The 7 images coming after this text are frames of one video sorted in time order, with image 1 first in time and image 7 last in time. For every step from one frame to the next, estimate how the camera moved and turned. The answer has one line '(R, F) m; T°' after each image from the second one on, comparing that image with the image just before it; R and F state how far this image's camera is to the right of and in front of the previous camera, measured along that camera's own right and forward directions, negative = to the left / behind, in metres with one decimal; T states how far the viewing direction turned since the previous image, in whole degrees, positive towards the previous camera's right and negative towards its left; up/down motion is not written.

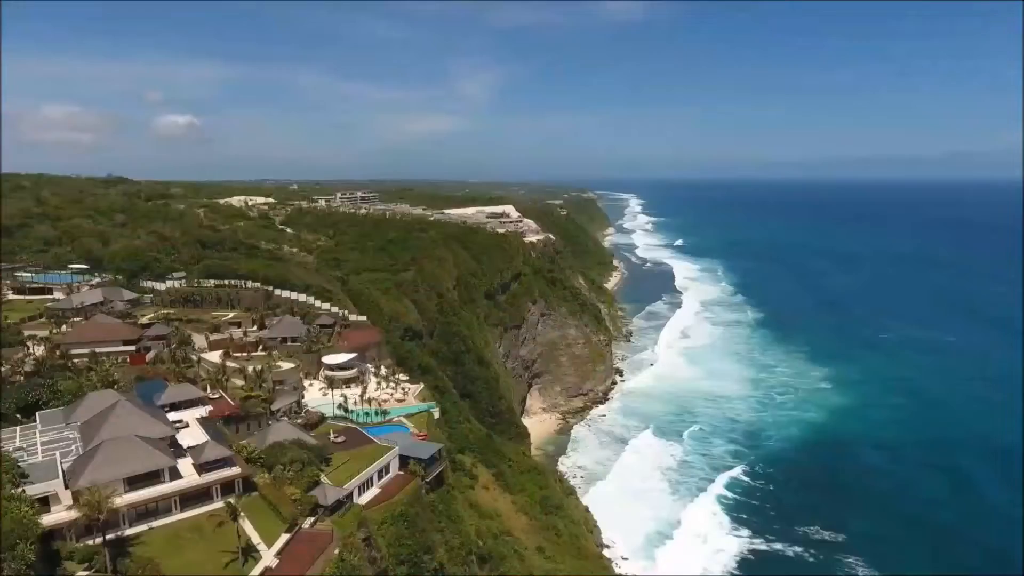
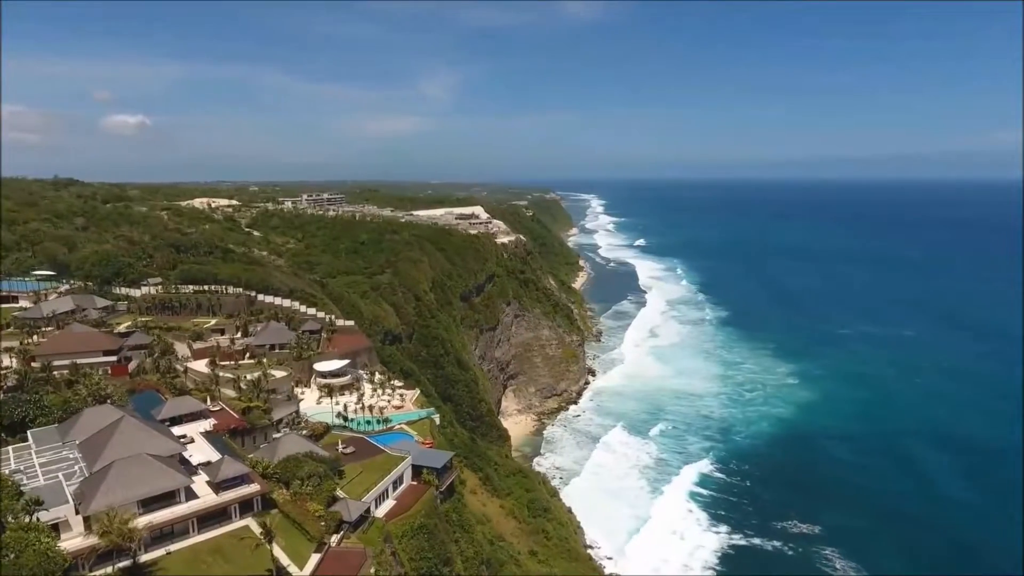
(-1.6, +0.5) m; +3°
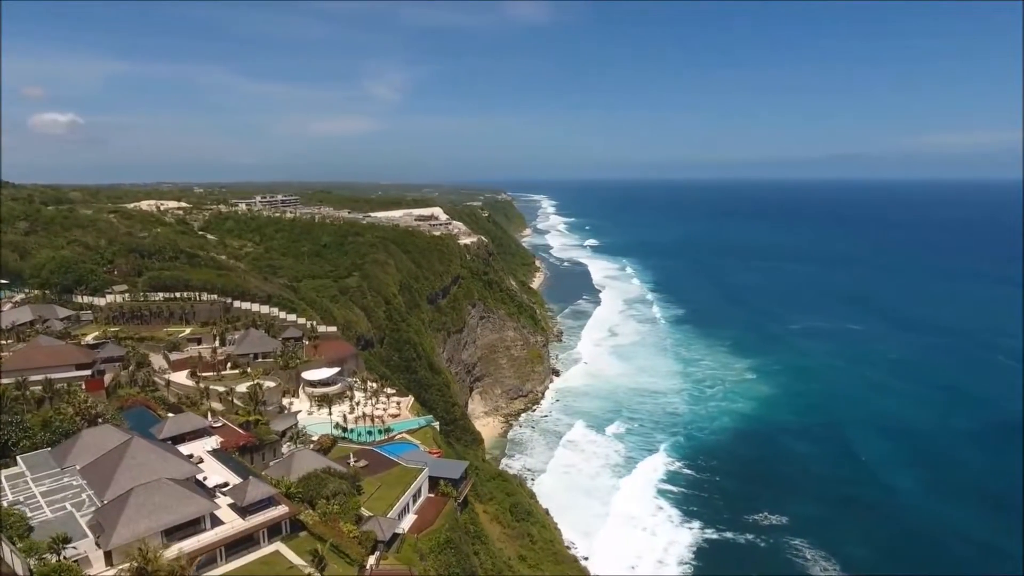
(-2.0, +0.6) m; +4°
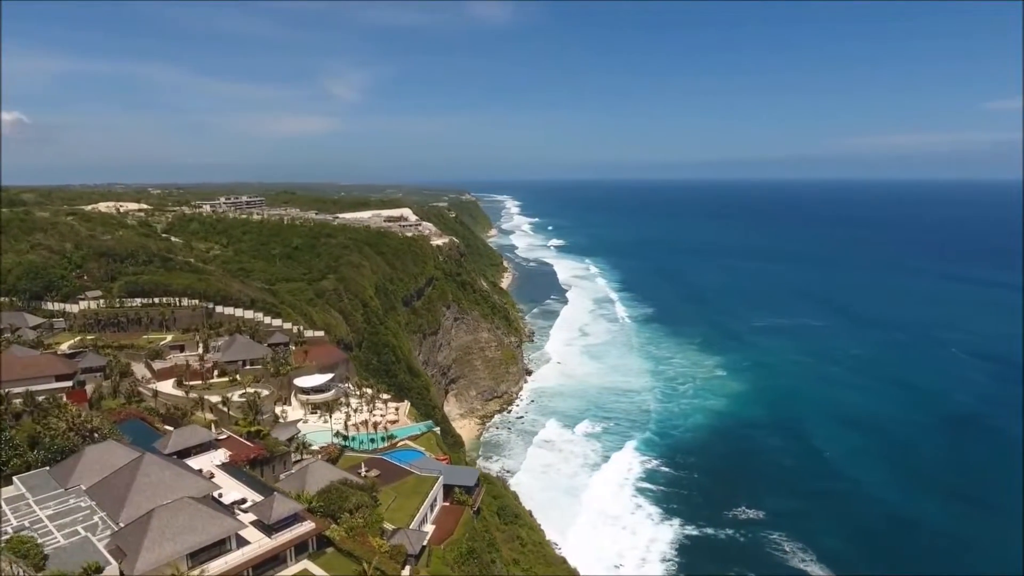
(-1.5, +0.5) m; +3°
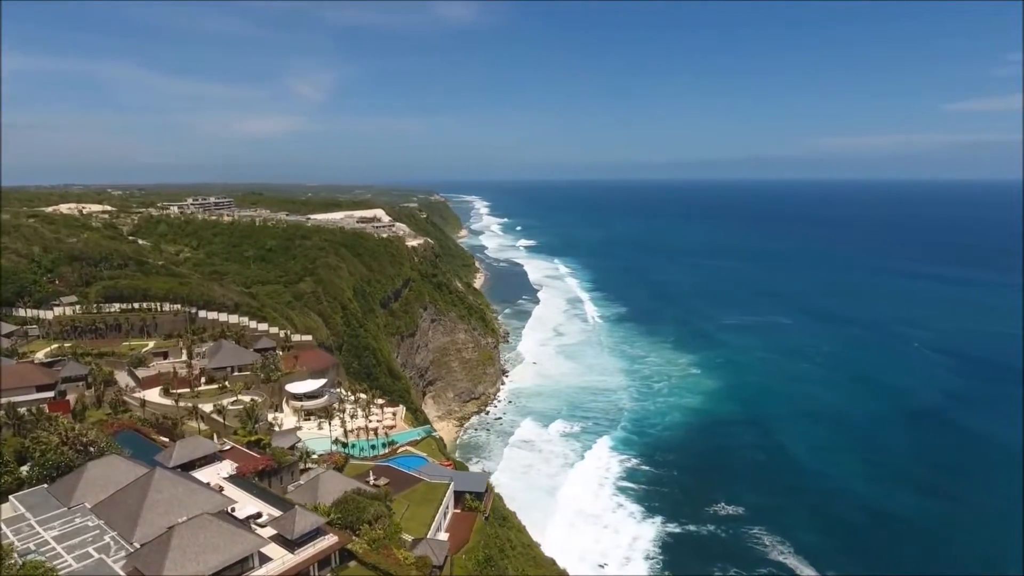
(-1.2, +0.3) m; +3°
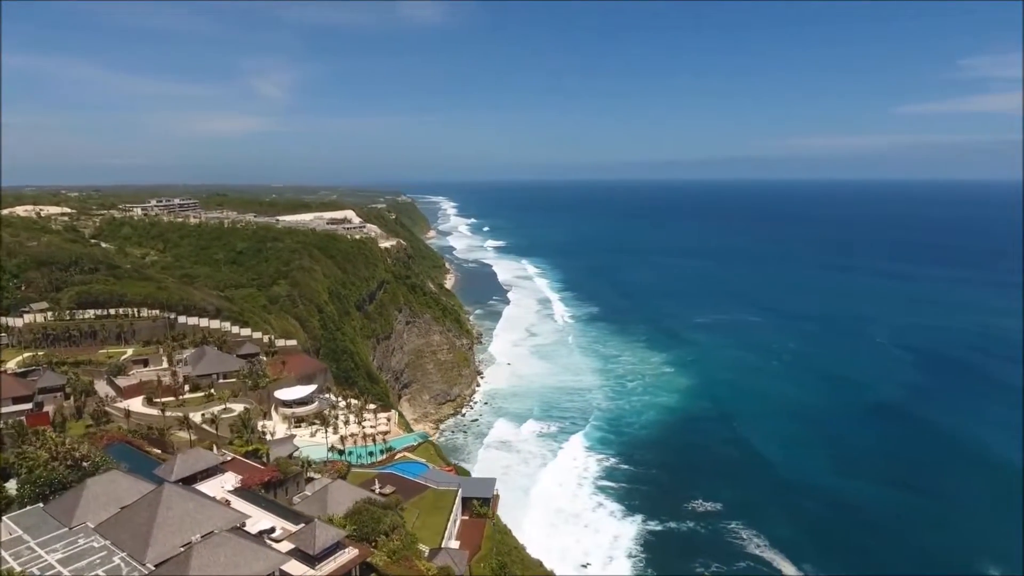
(-1.1, +0.3) m; +3°
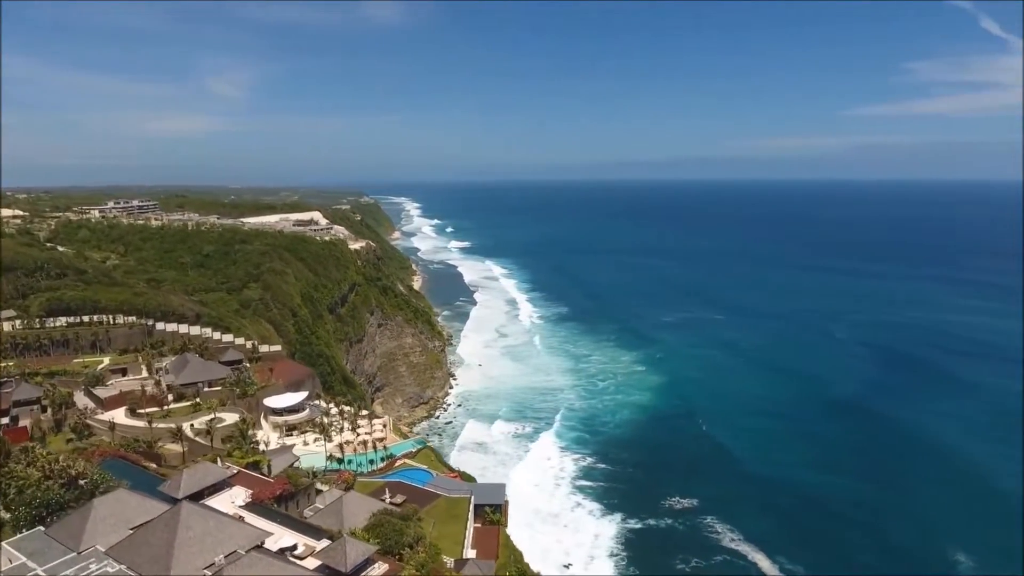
(-1.3, +0.4) m; +3°
